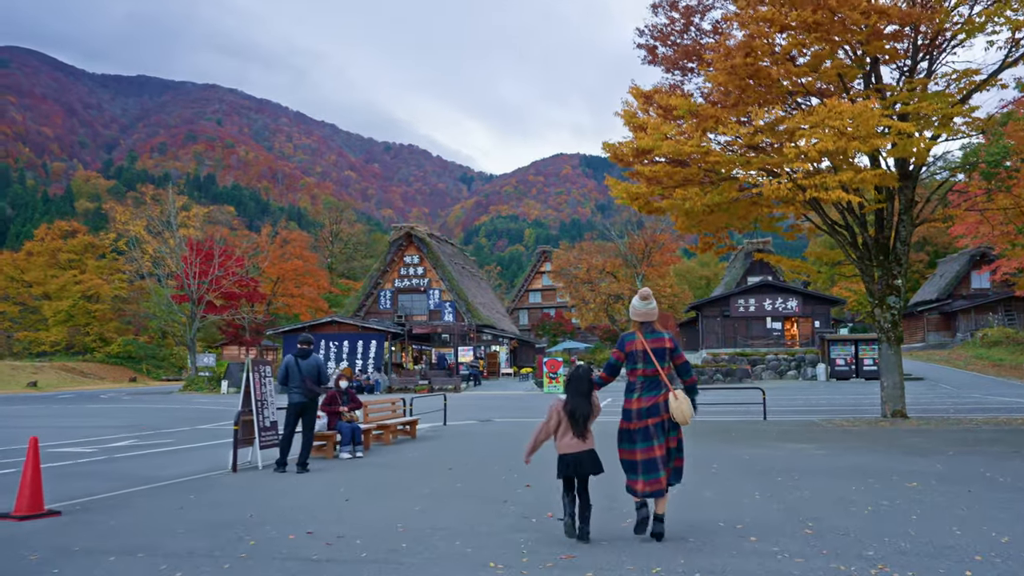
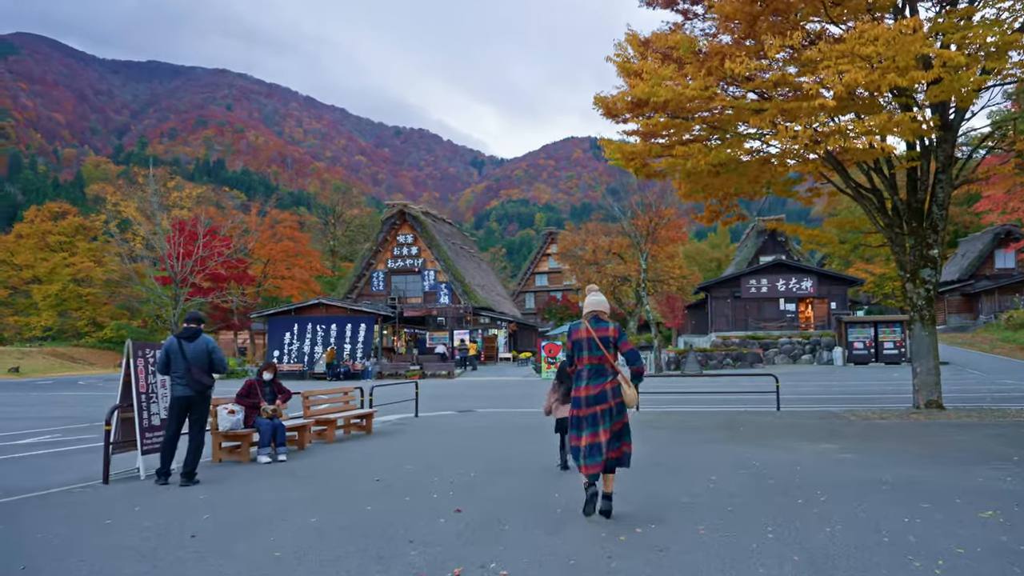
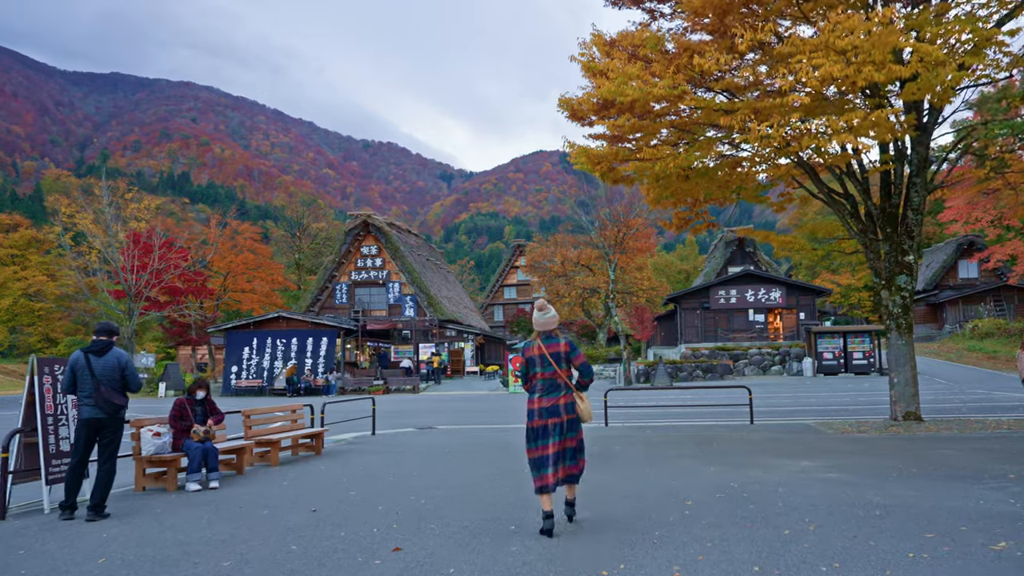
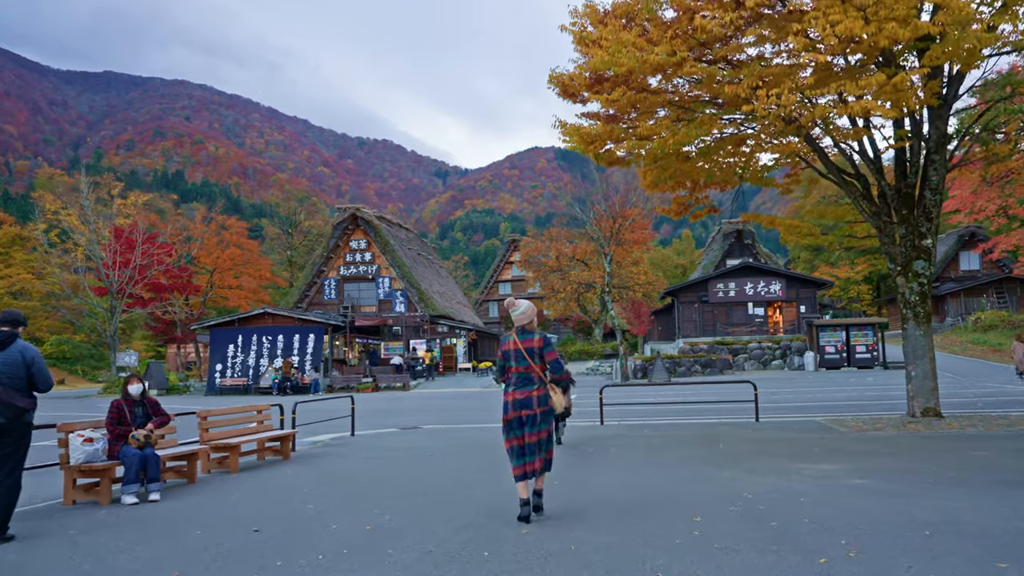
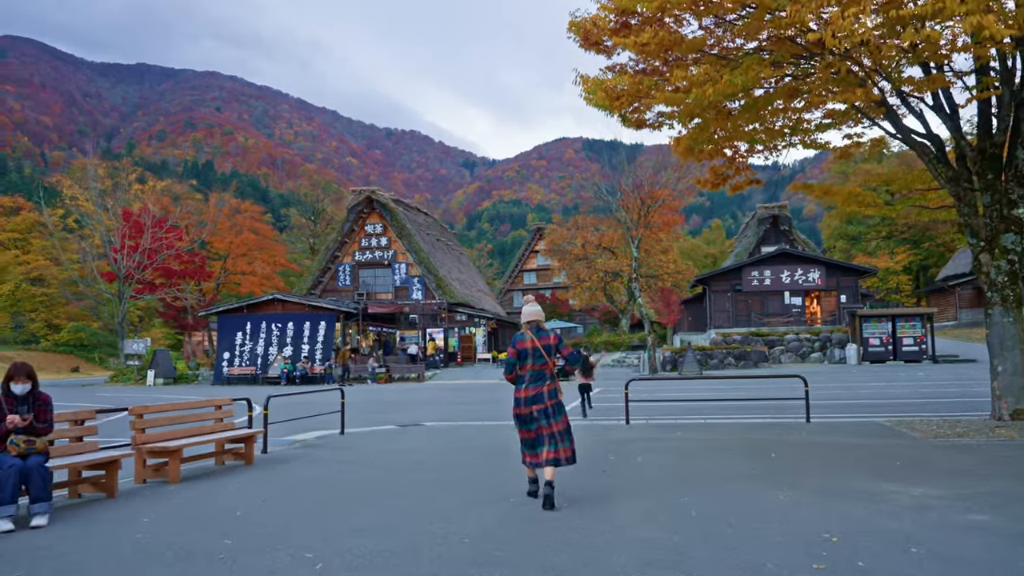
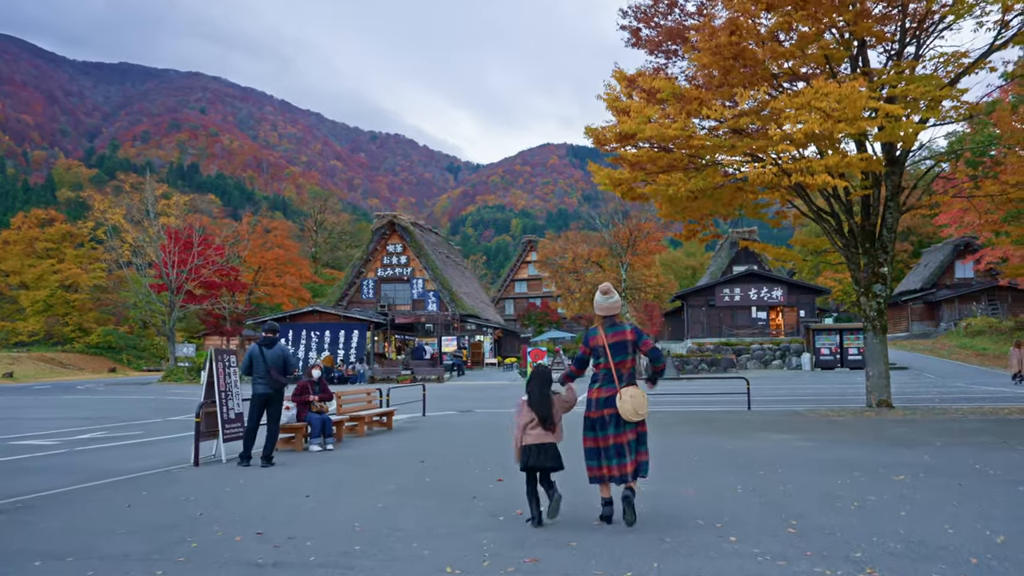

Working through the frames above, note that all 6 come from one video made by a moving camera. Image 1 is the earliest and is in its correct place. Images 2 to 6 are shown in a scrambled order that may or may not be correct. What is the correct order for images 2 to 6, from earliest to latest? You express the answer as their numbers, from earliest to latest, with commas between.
6, 2, 3, 4, 5
